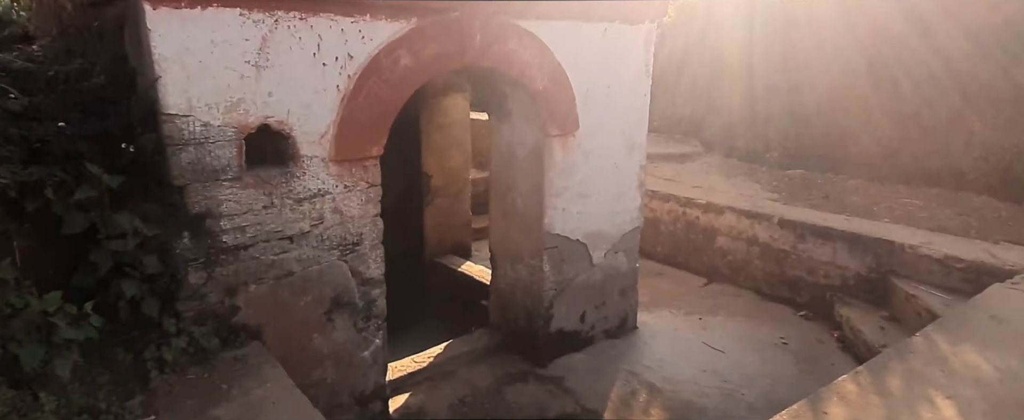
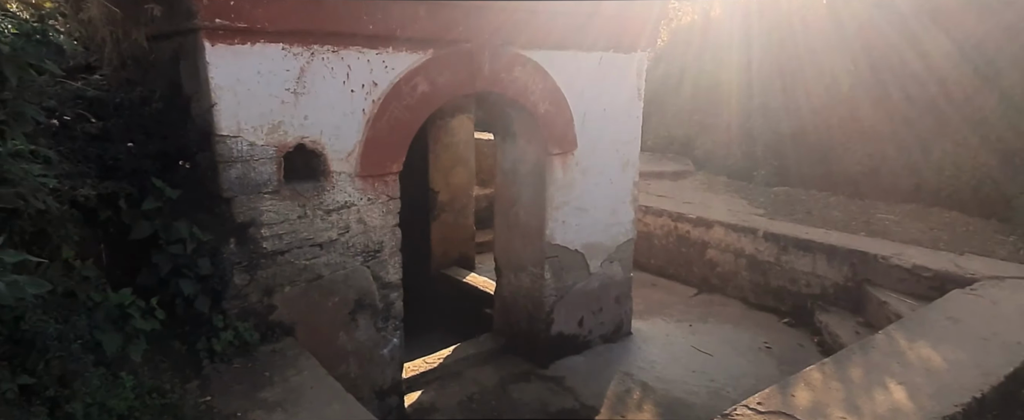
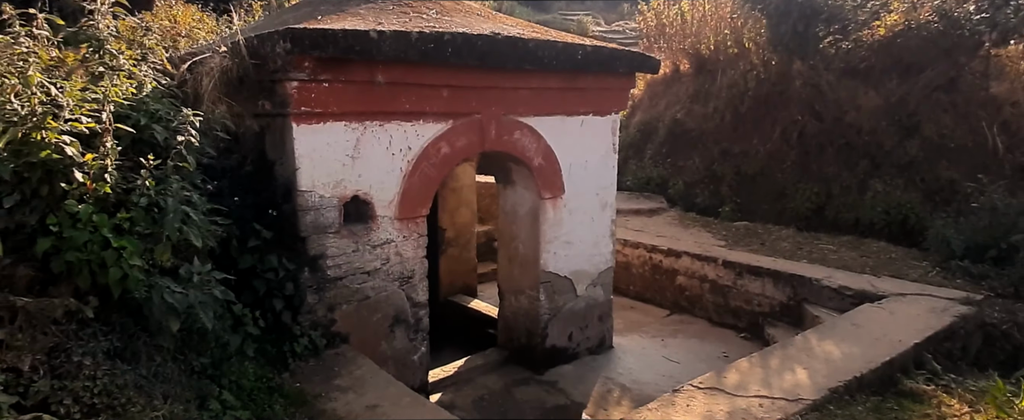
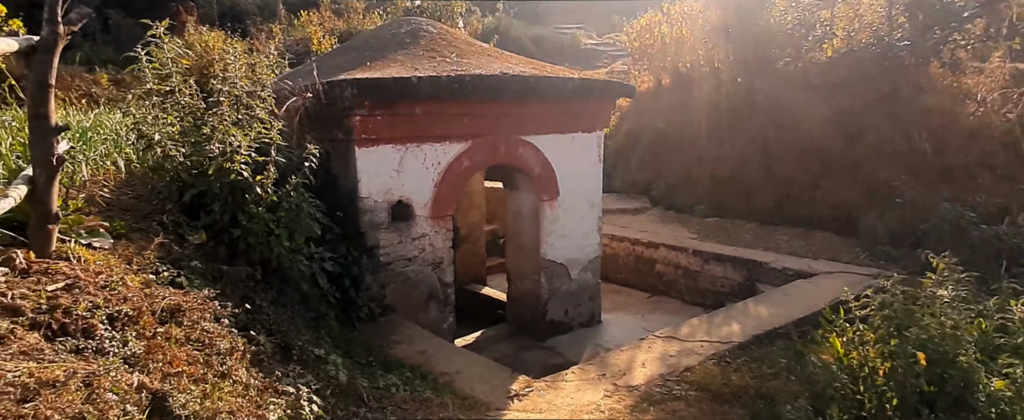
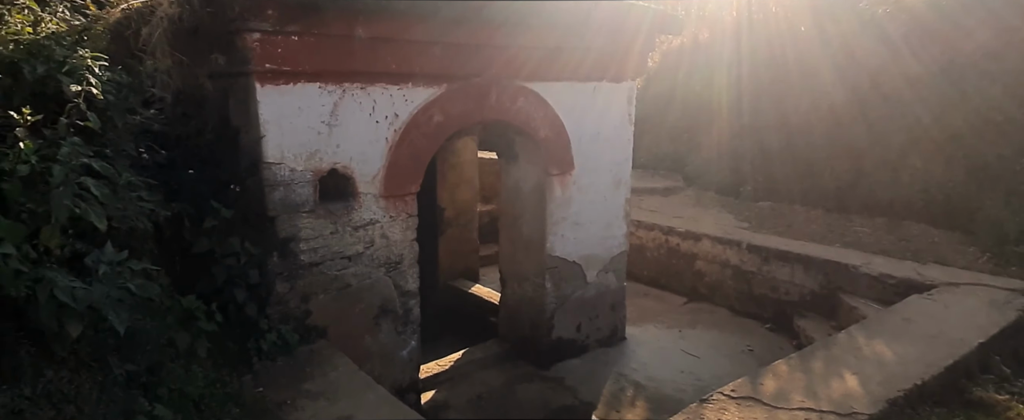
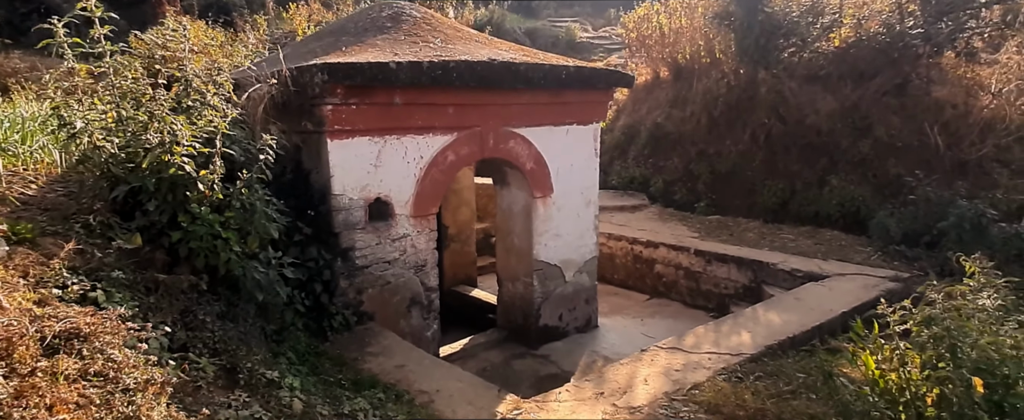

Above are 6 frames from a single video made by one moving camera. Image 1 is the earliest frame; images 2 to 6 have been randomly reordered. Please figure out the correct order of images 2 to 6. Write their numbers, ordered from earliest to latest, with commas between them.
2, 5, 3, 6, 4
